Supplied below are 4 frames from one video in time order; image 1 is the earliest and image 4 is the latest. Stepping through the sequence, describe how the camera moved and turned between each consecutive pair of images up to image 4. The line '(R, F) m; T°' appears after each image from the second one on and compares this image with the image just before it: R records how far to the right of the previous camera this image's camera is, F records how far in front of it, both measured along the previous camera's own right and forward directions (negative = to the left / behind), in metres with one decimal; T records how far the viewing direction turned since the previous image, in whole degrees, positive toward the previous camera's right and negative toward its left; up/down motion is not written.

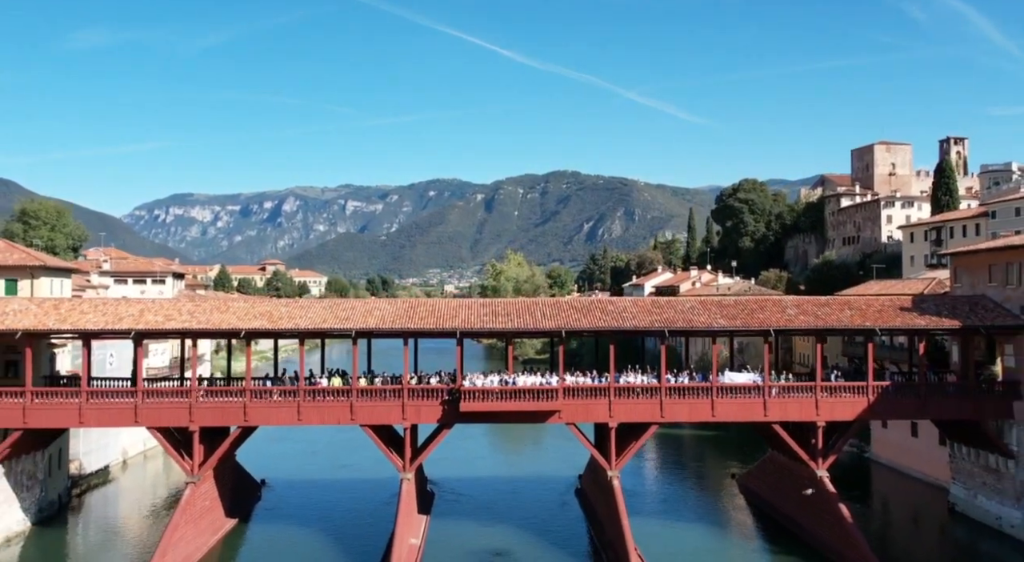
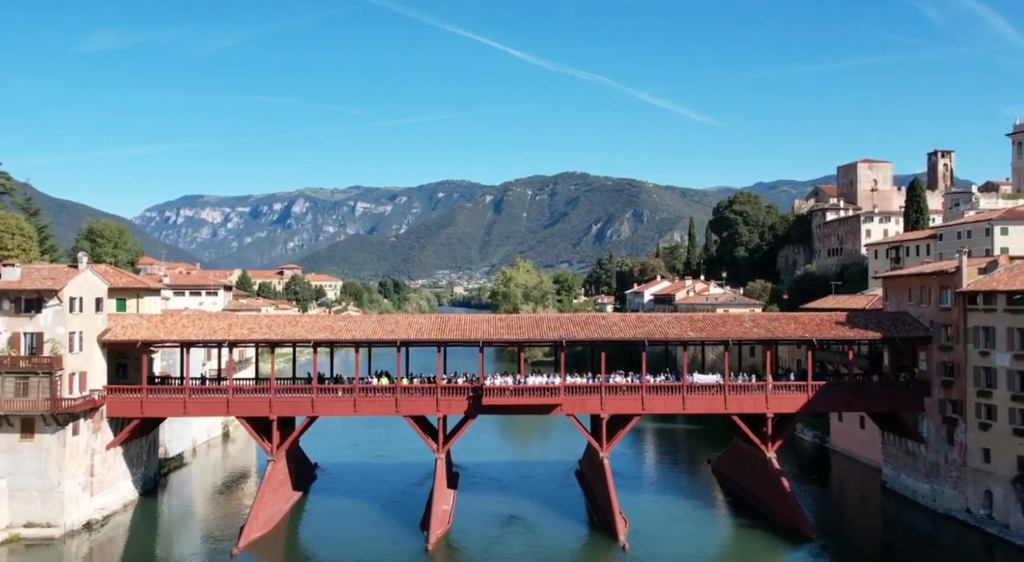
(-0.2, -10.1) m; -1°
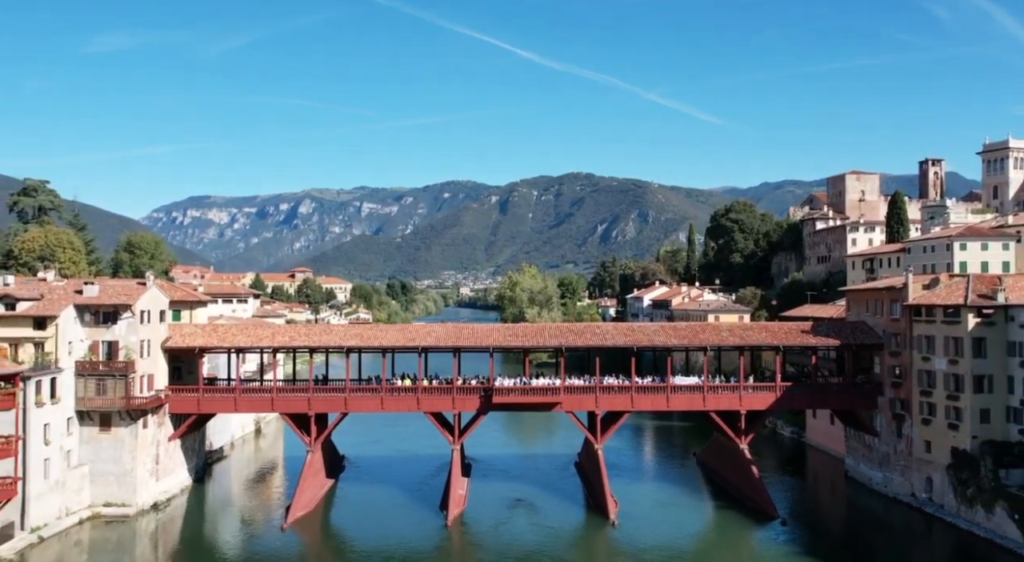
(0.0, -7.4) m; 0°
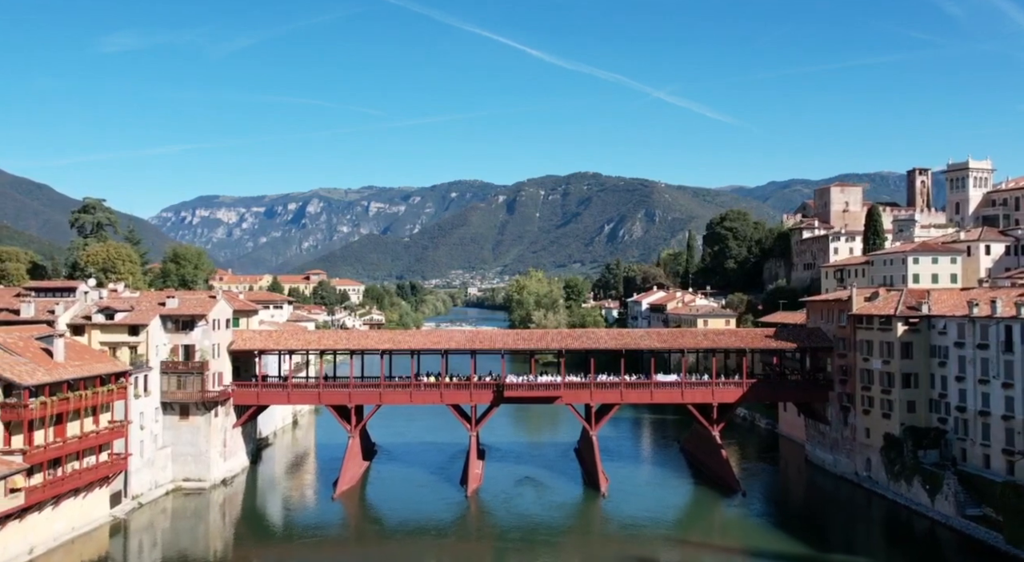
(-0.1, -10.6) m; 0°
